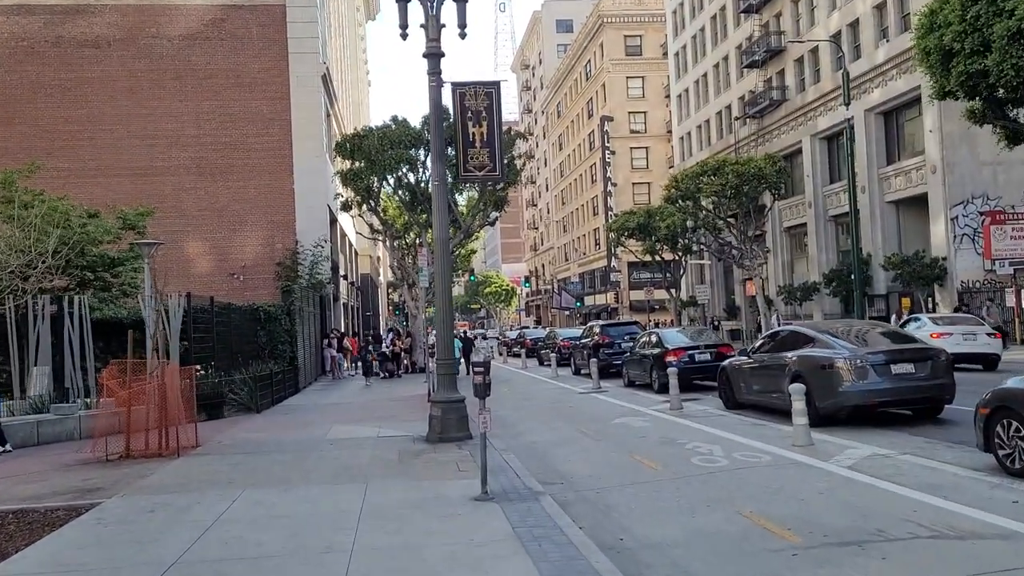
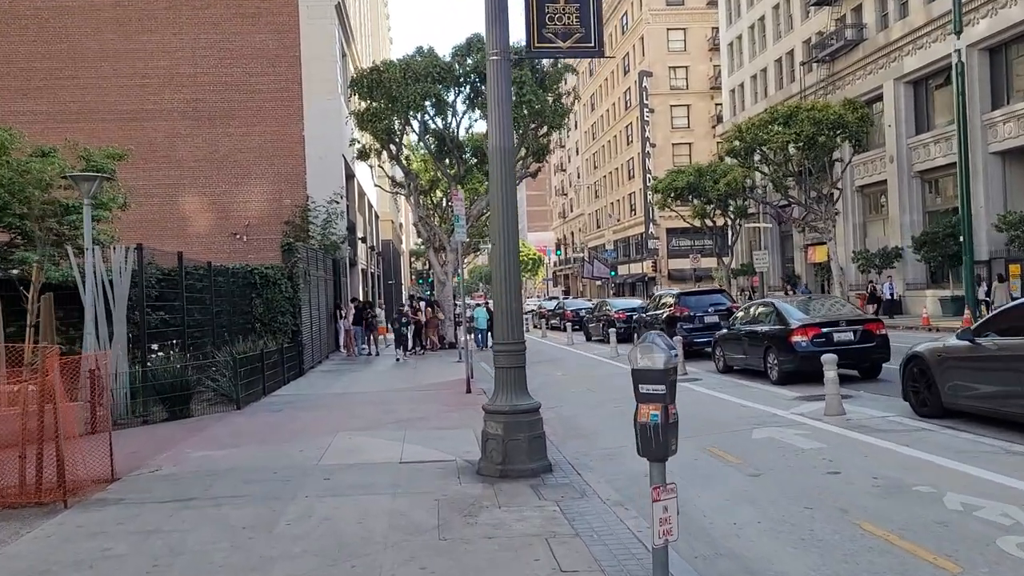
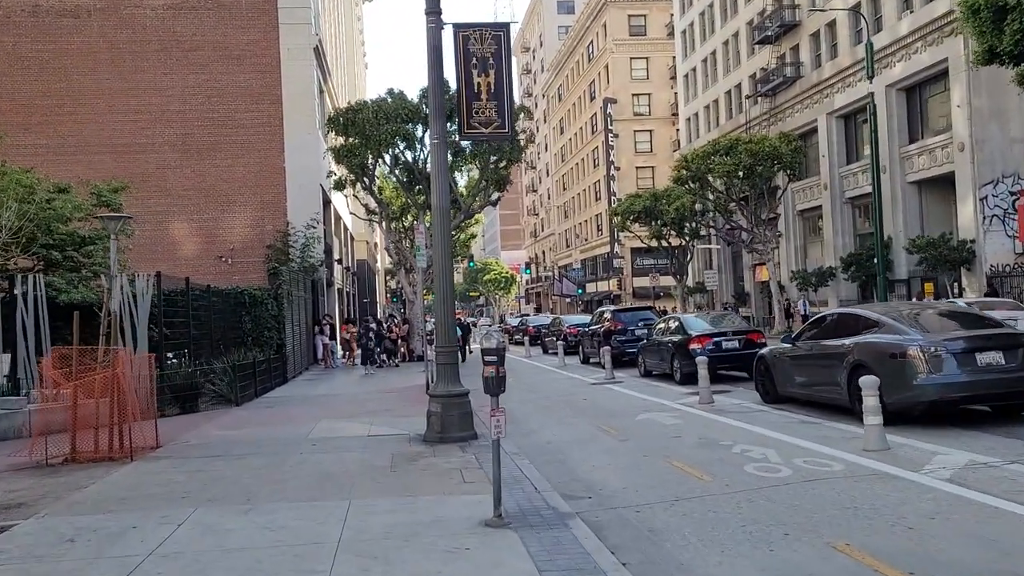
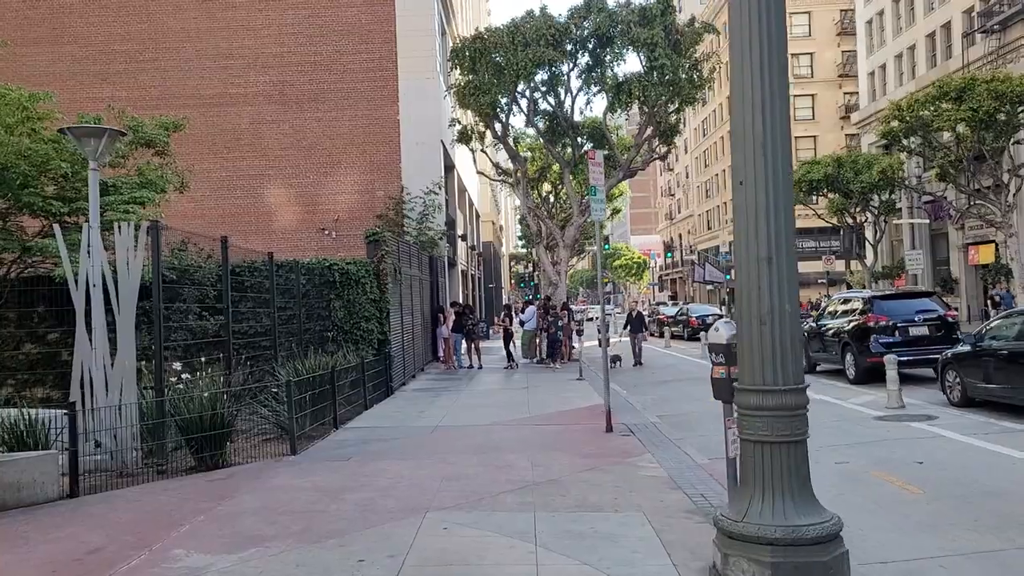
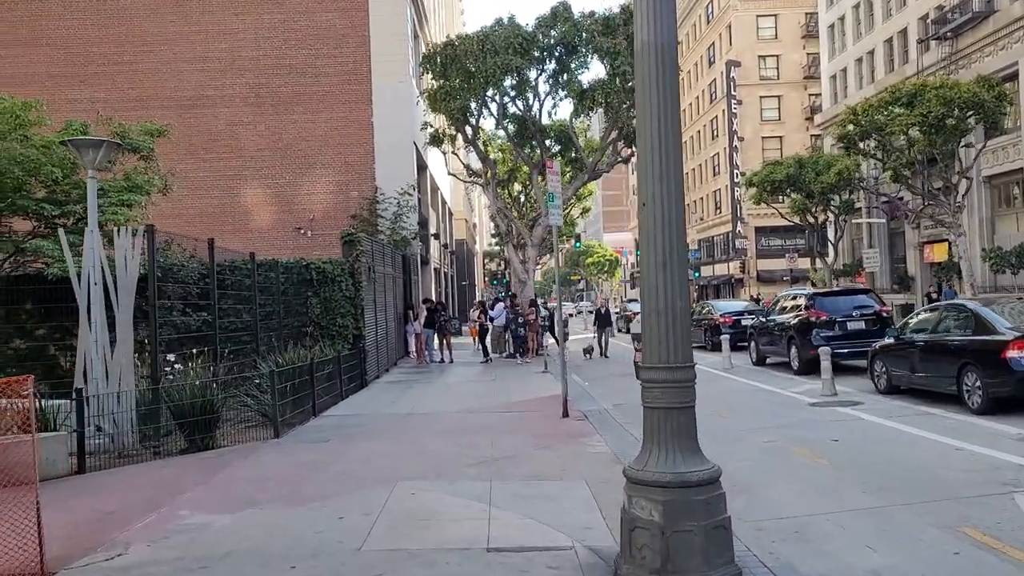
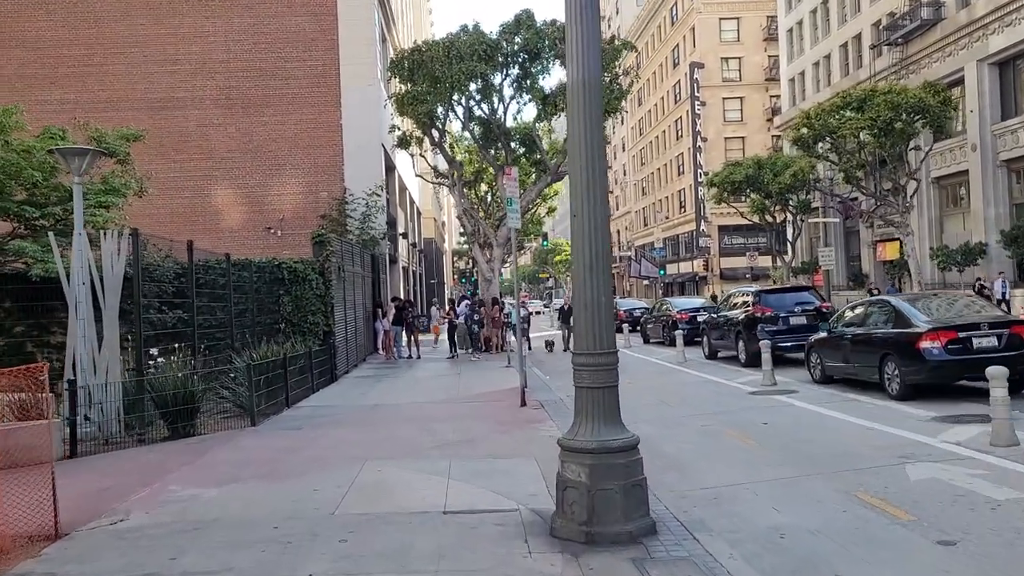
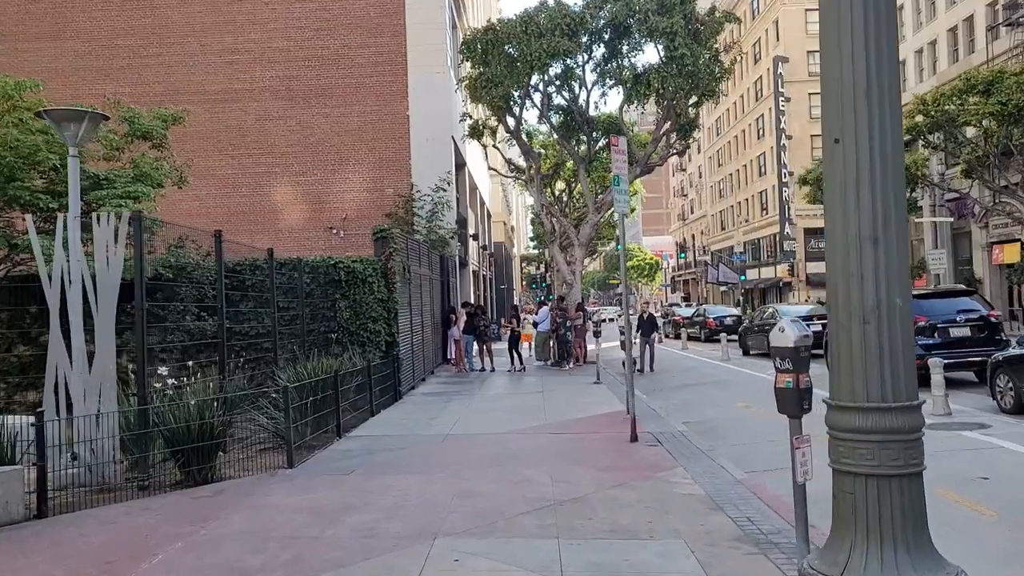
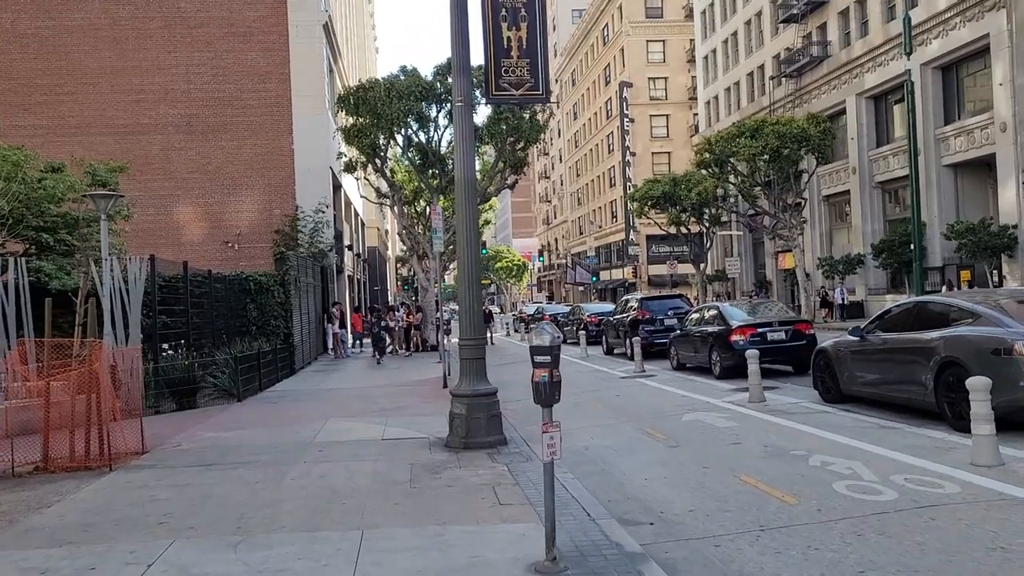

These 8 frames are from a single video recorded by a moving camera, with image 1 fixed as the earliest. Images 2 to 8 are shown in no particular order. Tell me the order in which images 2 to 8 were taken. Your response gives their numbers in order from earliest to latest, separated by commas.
3, 8, 2, 6, 5, 4, 7
